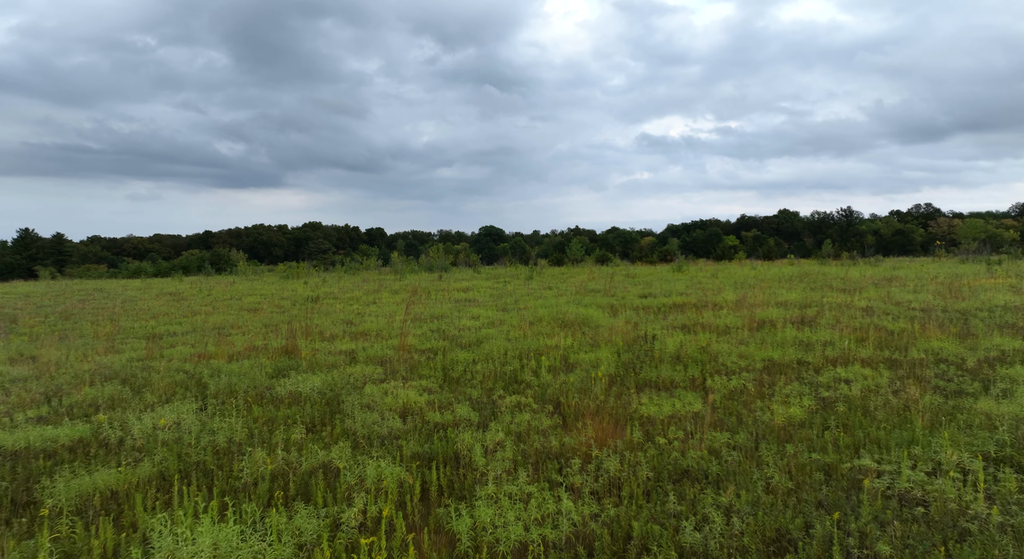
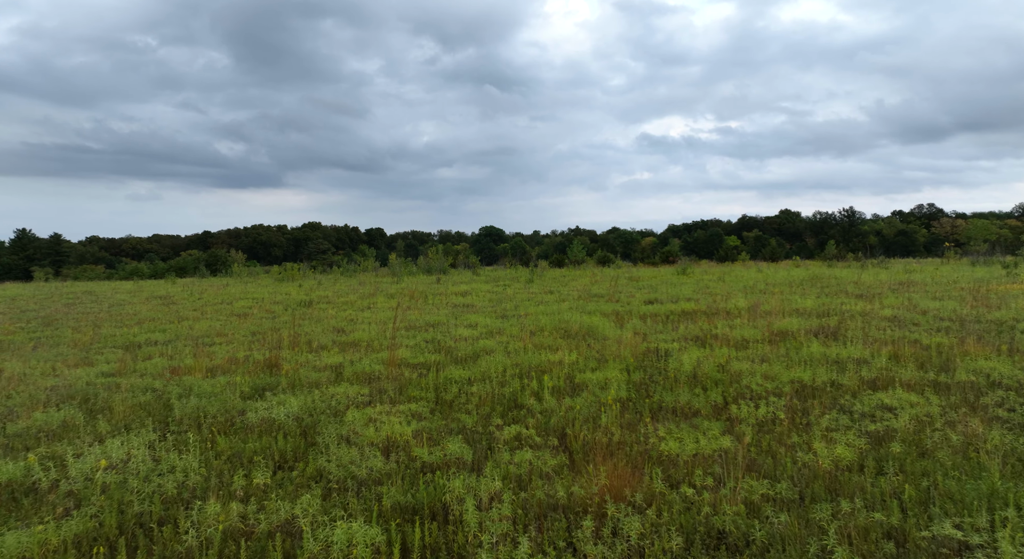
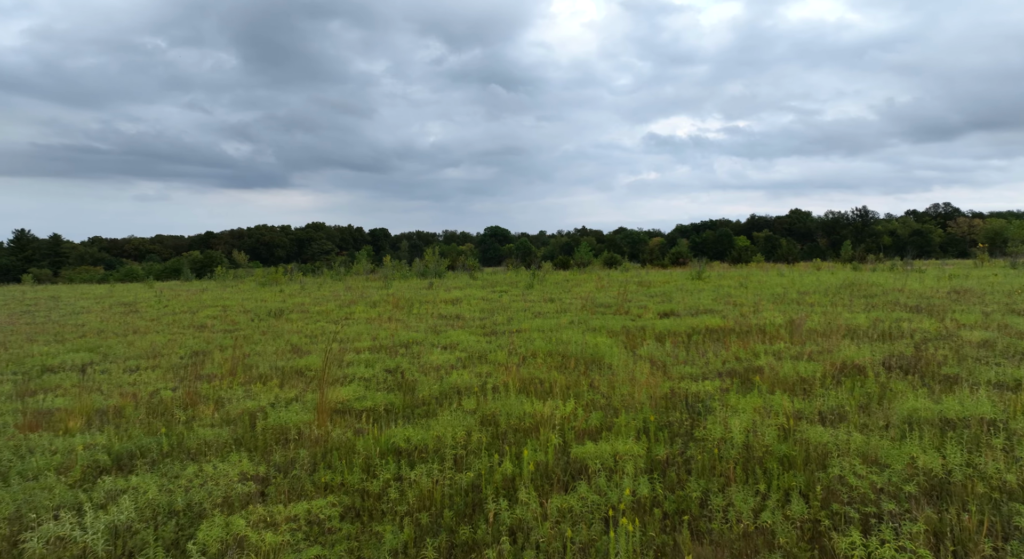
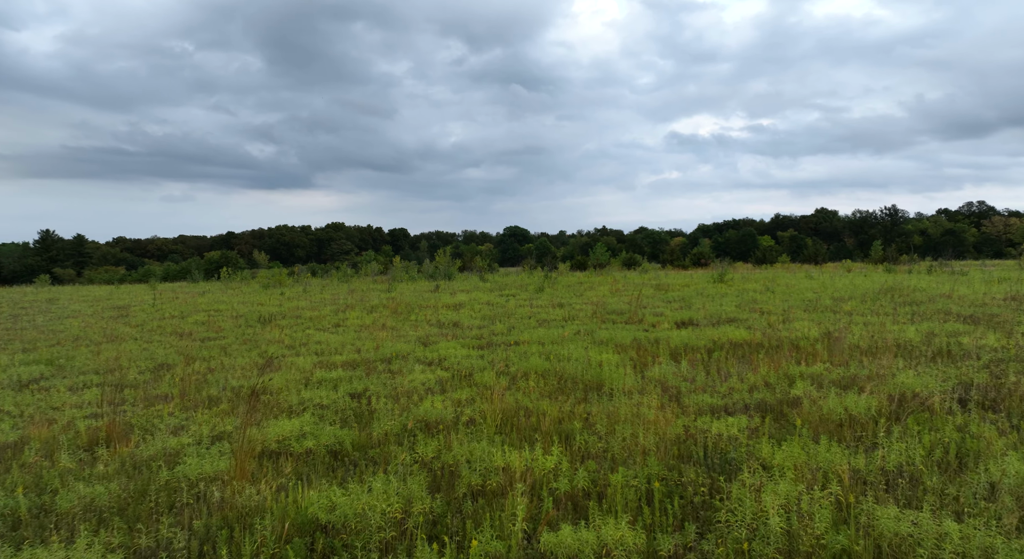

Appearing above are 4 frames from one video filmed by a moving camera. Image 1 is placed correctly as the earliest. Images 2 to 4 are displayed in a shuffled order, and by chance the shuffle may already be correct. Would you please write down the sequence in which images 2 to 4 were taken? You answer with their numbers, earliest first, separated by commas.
2, 3, 4
